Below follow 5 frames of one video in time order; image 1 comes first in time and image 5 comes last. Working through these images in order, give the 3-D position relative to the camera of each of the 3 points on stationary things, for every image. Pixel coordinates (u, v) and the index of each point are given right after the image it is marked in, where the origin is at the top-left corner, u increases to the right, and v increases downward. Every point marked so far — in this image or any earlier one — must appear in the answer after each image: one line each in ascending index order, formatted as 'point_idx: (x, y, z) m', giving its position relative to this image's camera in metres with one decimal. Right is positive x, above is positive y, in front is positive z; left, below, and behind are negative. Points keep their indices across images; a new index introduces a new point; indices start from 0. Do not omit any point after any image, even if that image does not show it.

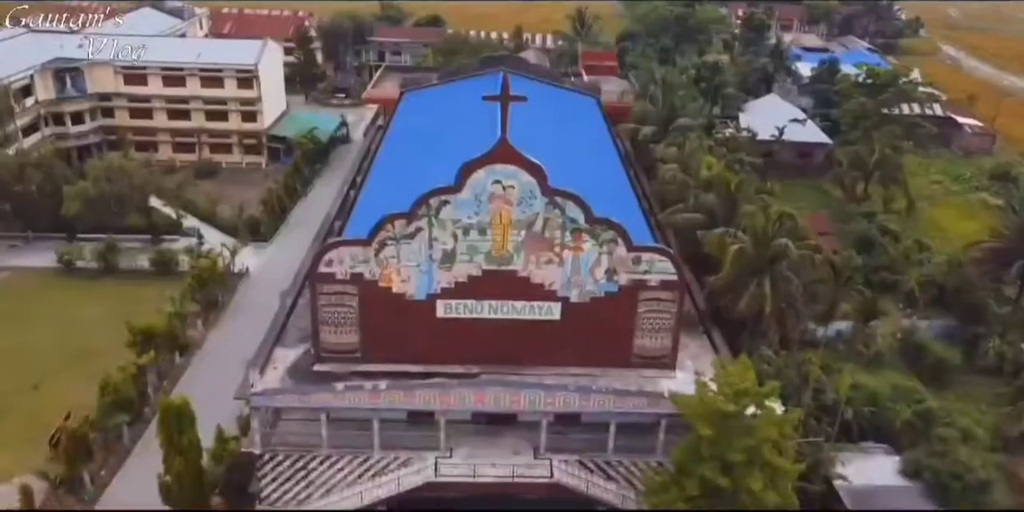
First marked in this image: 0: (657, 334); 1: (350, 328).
0: (+2.9, -1.6, +16.9) m
1: (-3.2, -1.4, +16.7) m
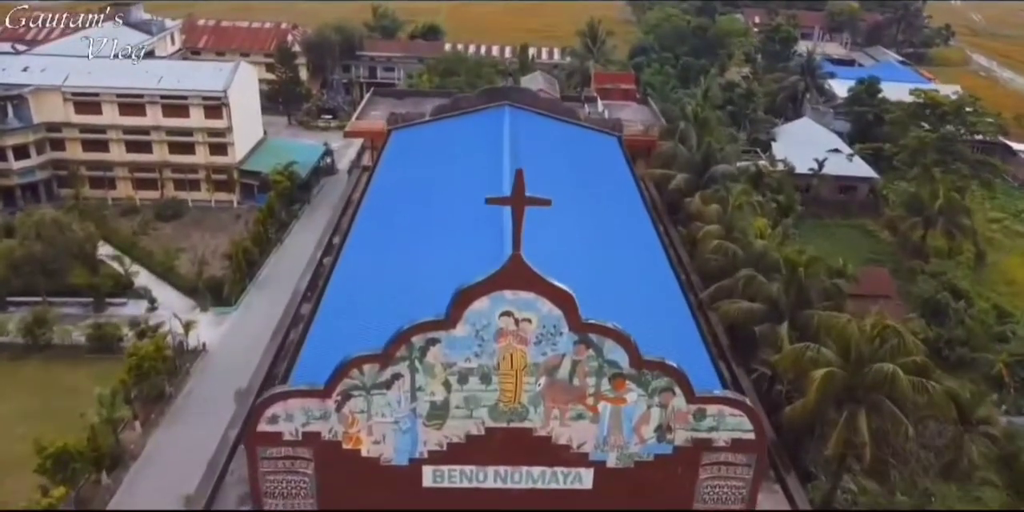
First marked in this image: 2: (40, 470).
0: (+3.1, -3.7, +12.4) m
1: (-3.0, -3.5, +12.2) m
2: (-9.6, -4.4, +17.3) m
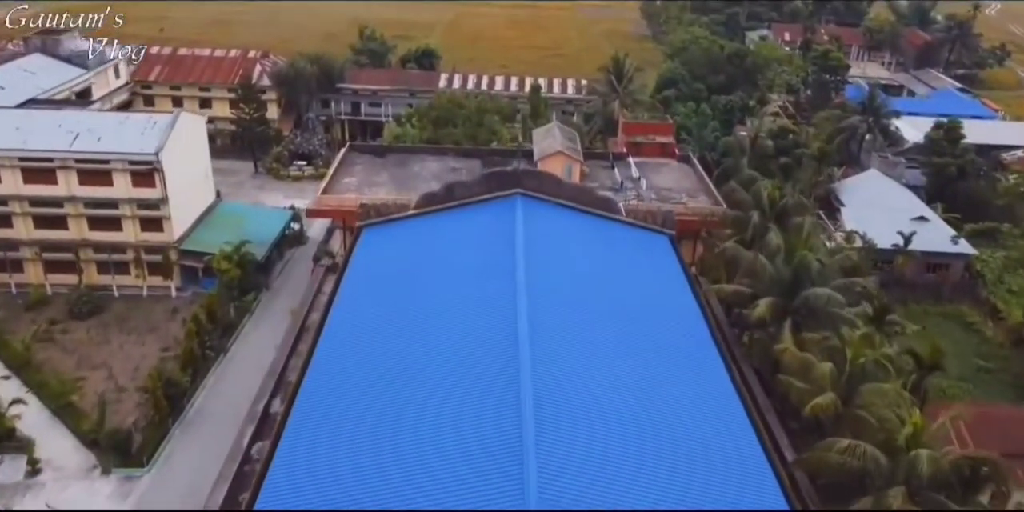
0: (+3.4, -6.9, +5.4) m
1: (-2.7, -6.7, +5.2) m
2: (-9.3, -7.6, +10.3) m
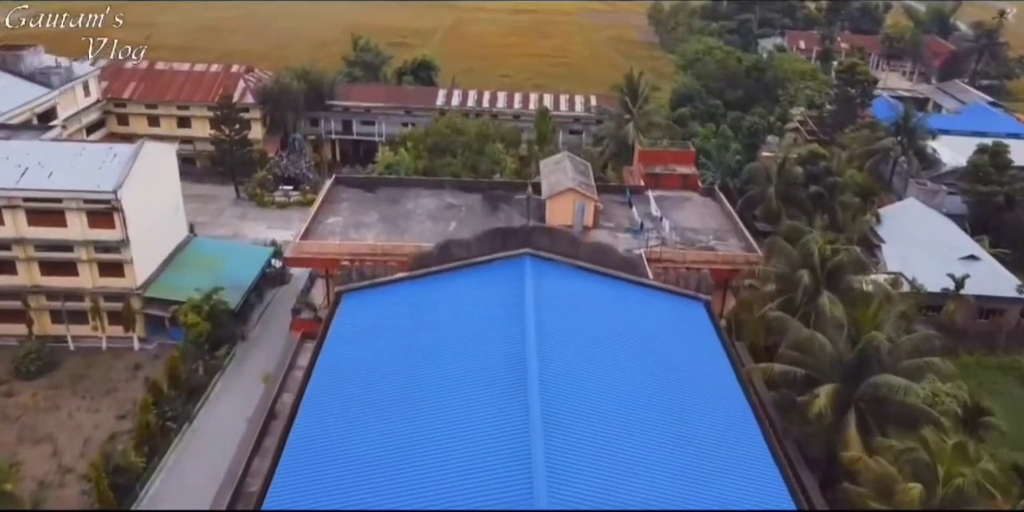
0: (+3.6, -8.3, +2.4) m
1: (-2.6, -8.1, +2.2) m
2: (-9.2, -9.0, +7.3) m
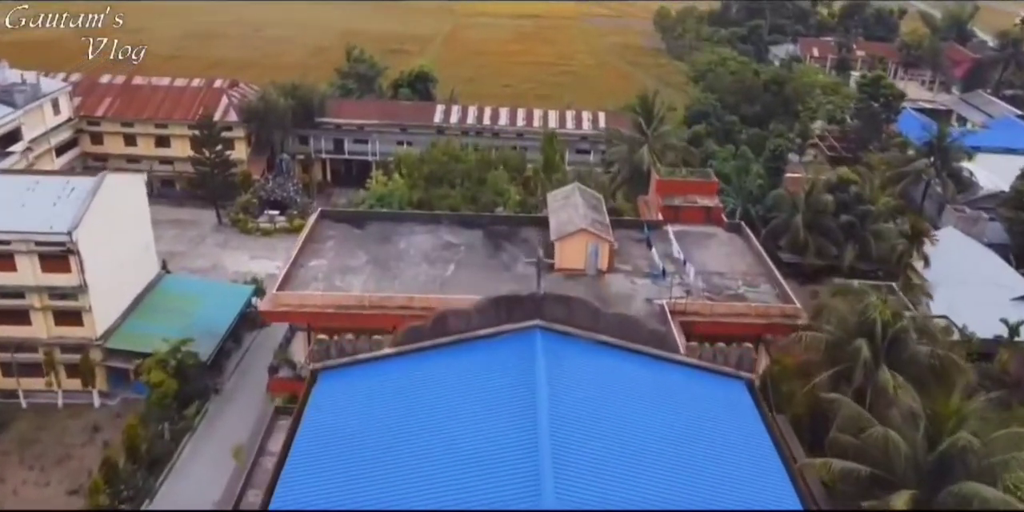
0: (+3.7, -9.4, -0.1) m
1: (-2.4, -9.2, -0.3) m
2: (-9.1, -10.1, +4.8) m
